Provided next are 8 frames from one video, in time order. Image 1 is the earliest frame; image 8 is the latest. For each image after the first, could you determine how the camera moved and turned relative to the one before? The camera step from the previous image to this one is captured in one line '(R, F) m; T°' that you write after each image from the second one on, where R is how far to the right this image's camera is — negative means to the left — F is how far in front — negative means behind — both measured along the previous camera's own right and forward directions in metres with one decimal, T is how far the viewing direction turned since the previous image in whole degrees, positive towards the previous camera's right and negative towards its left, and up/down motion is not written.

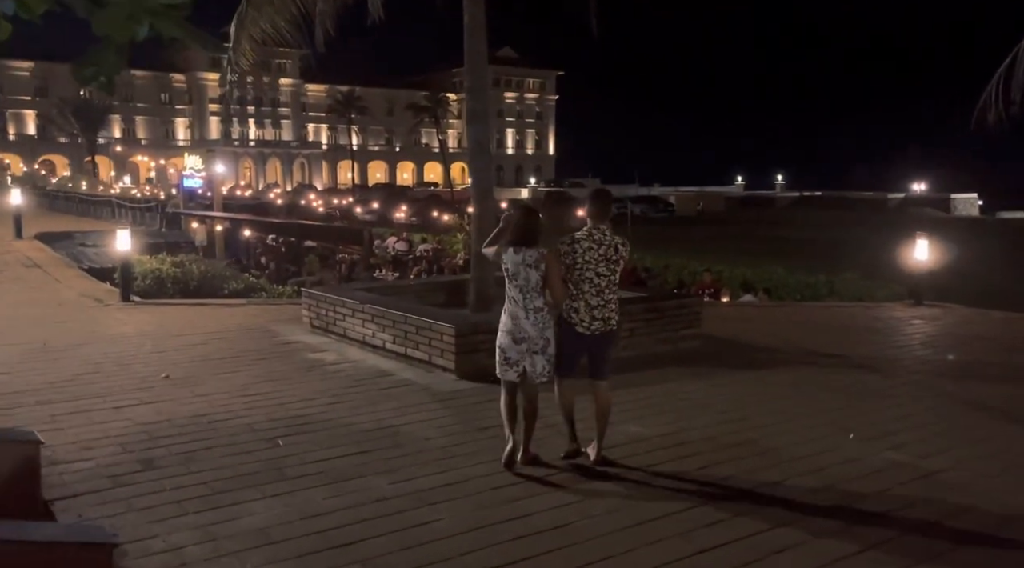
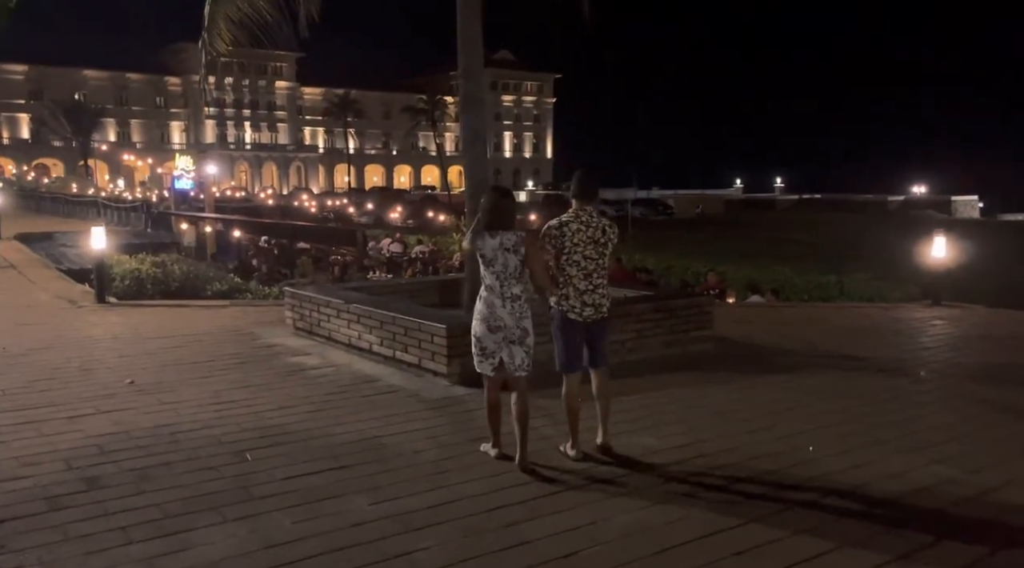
(0.0, +0.6) m; 0°
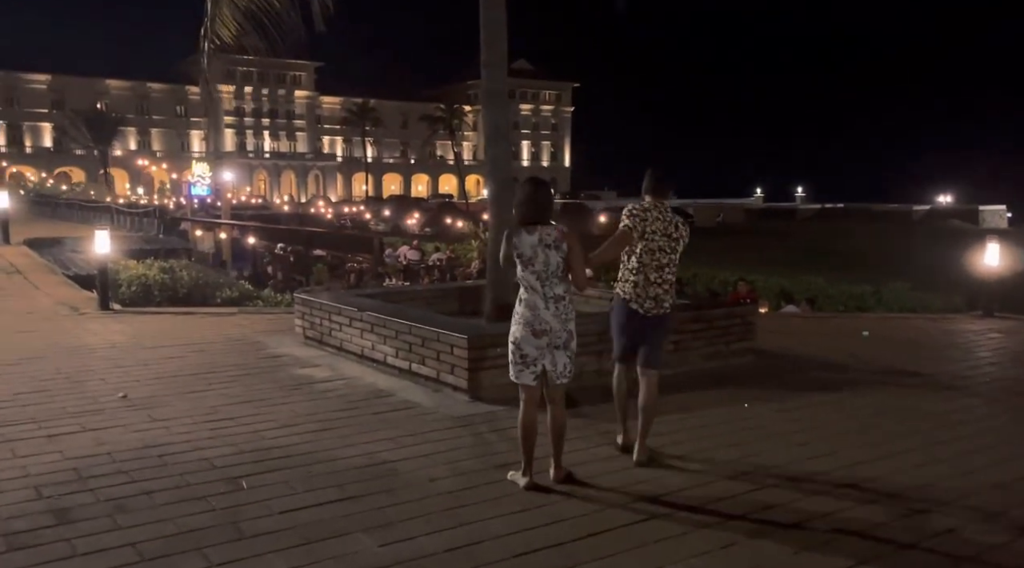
(-0.1, +0.6) m; -1°
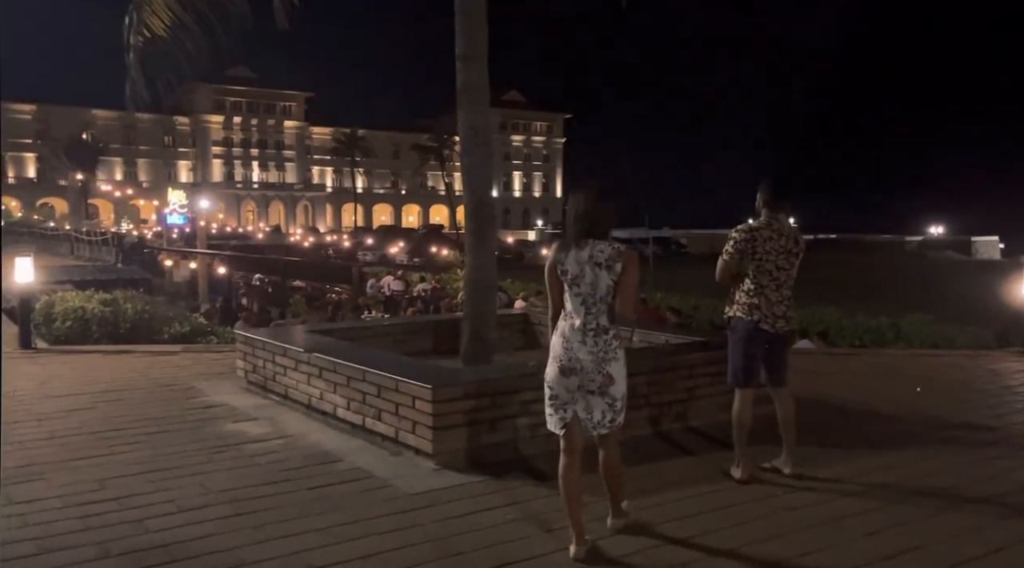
(+0.1, +1.4) m; +1°
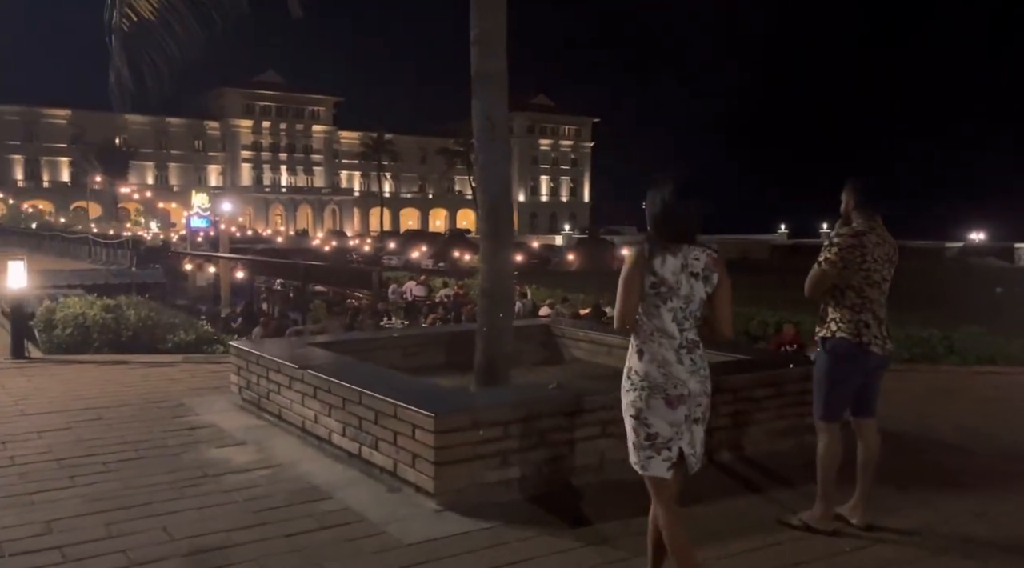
(+0.1, +0.7) m; -2°
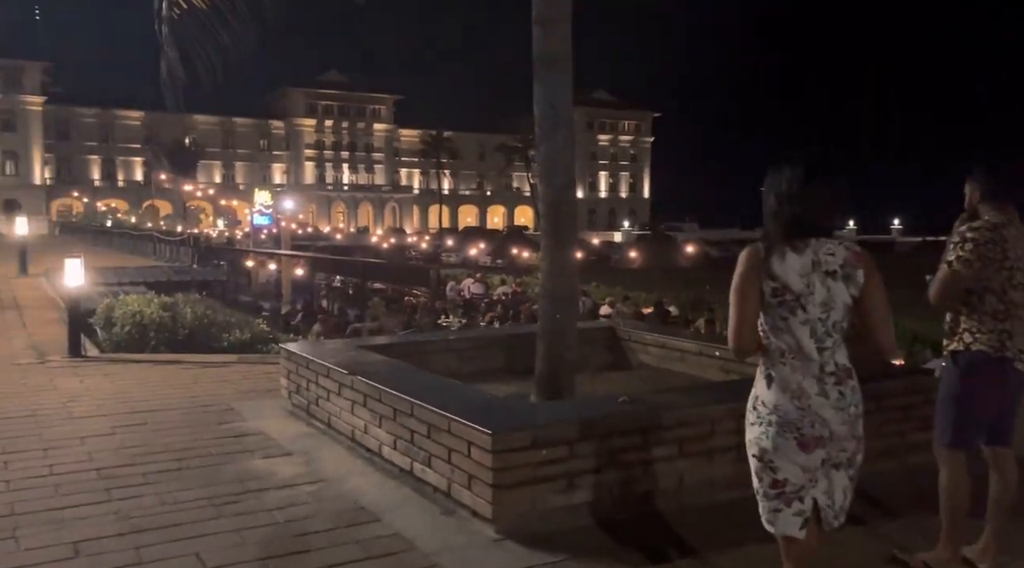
(0.0, +0.5) m; -4°
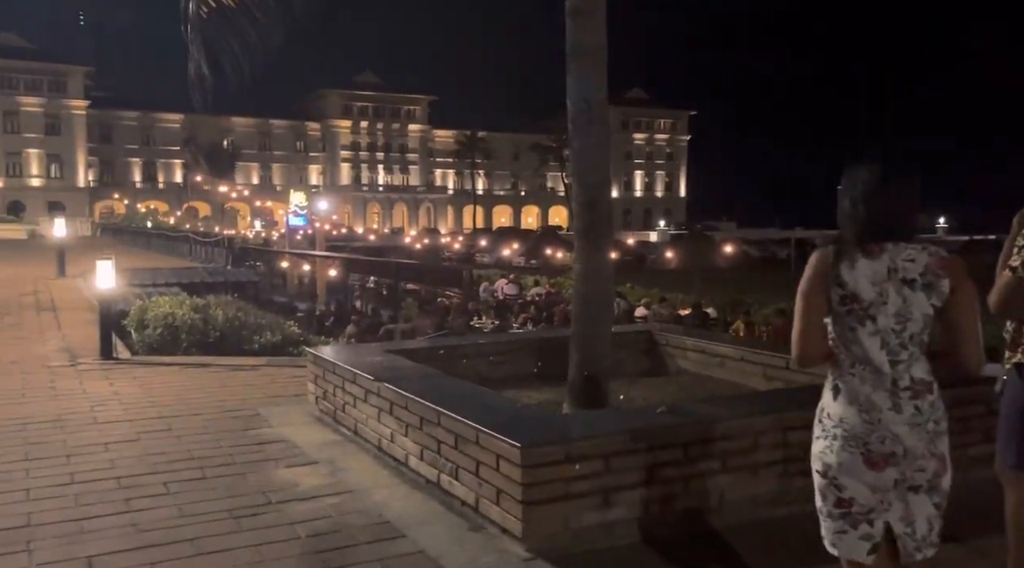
(0.0, +0.2) m; -2°
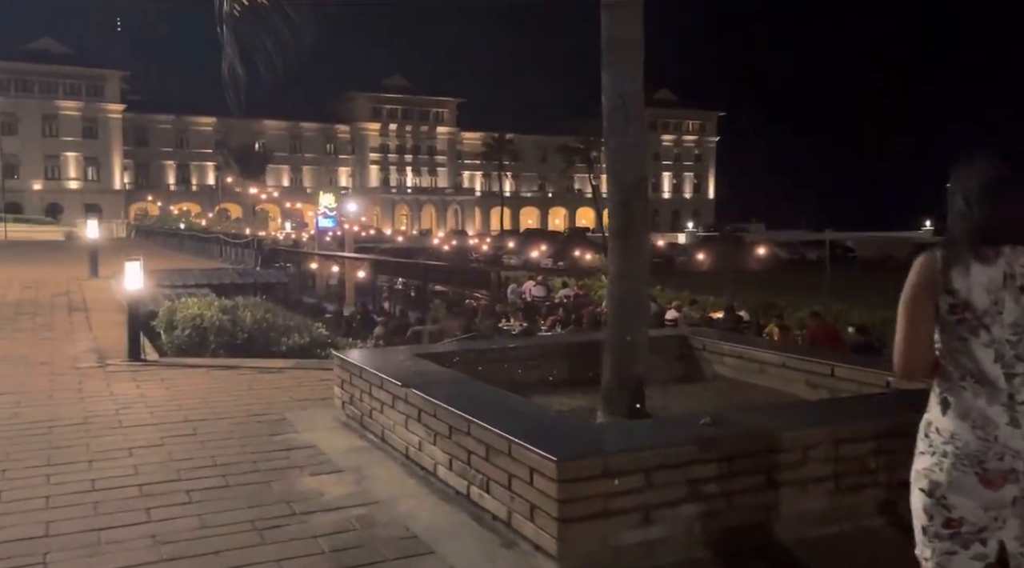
(0.0, +0.2) m; -2°
